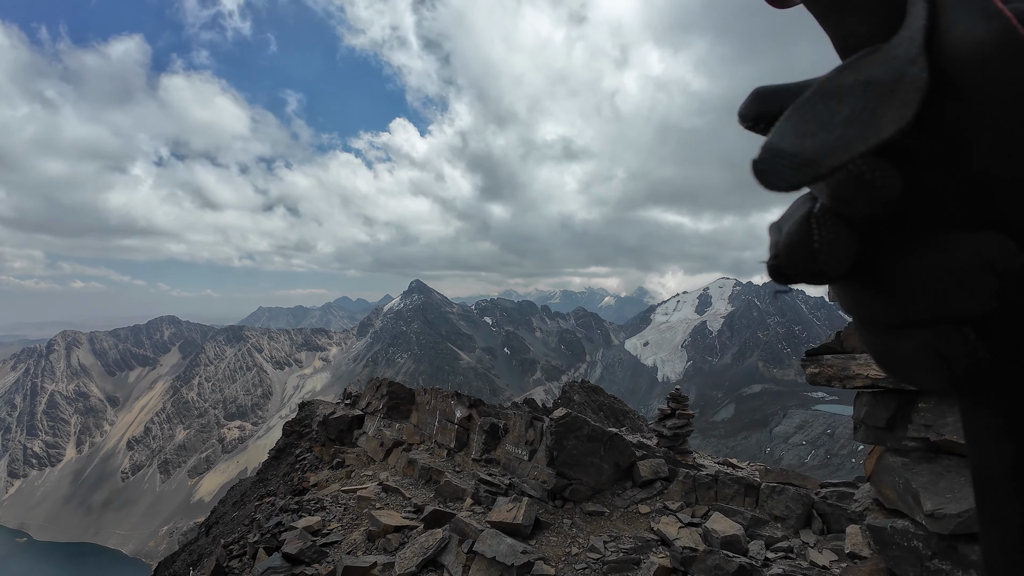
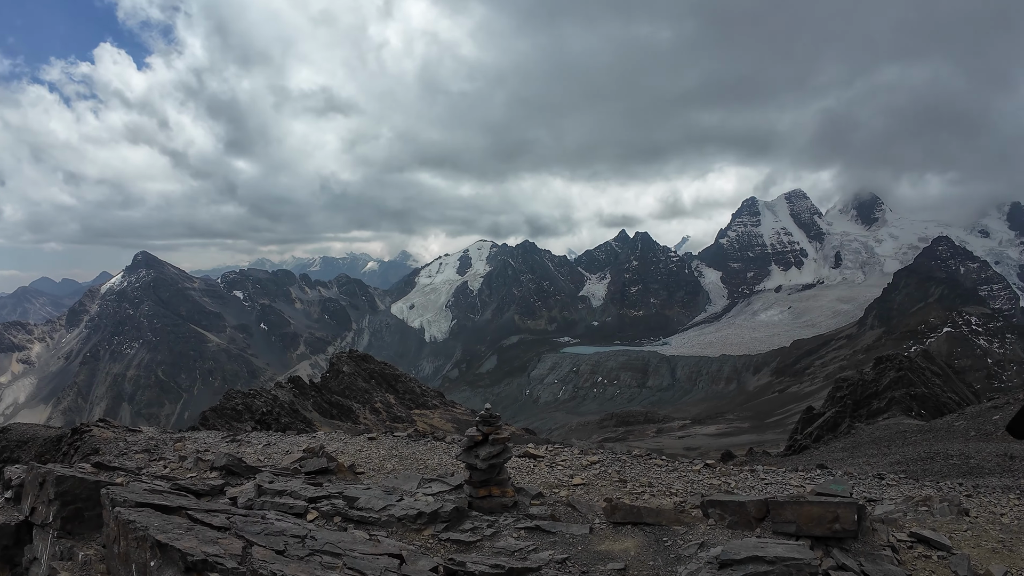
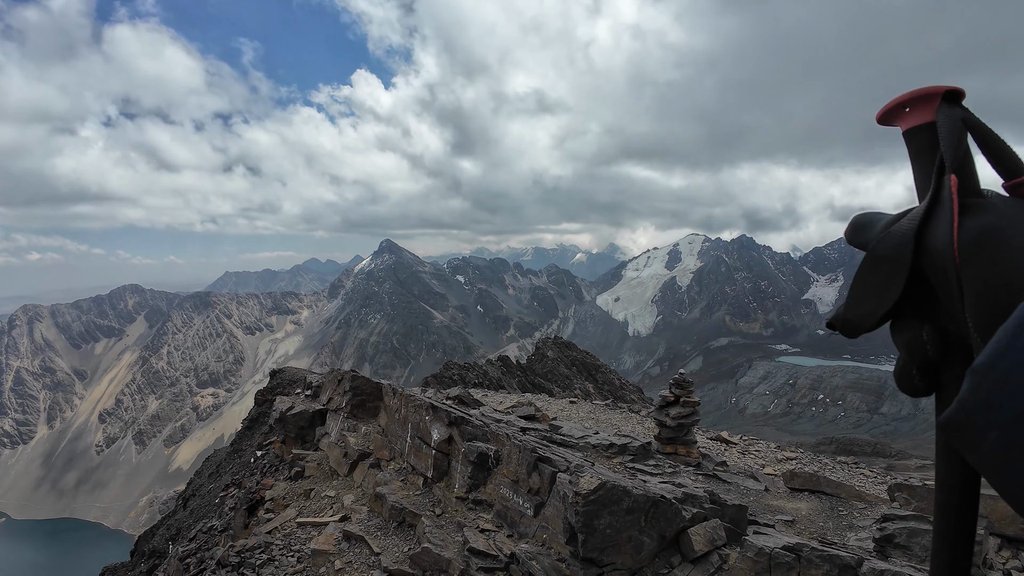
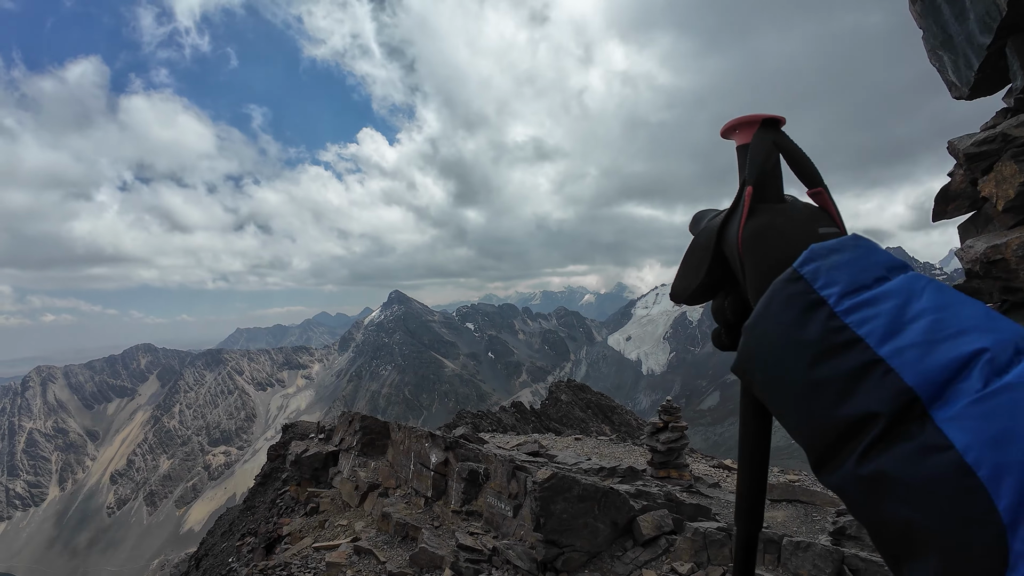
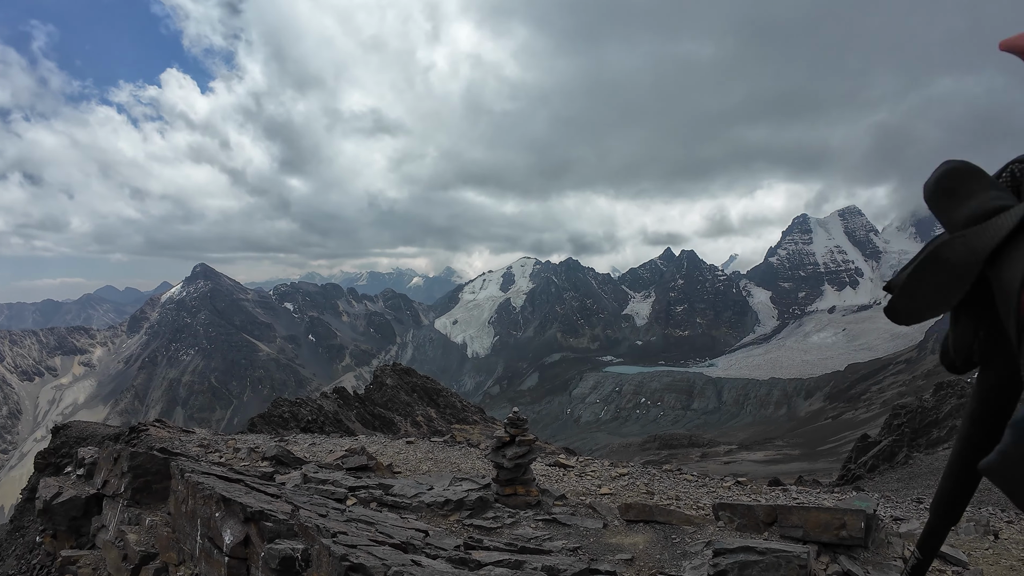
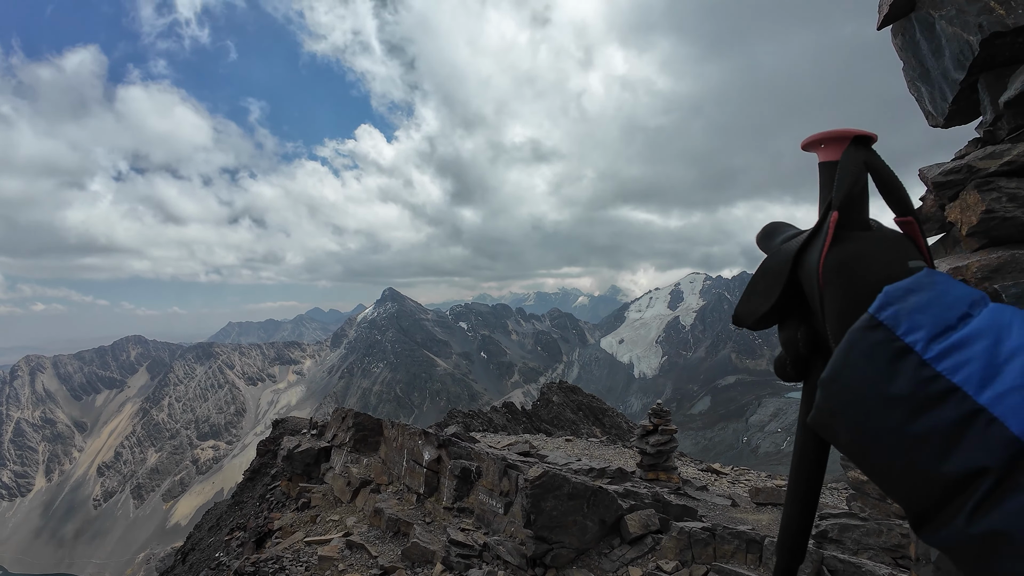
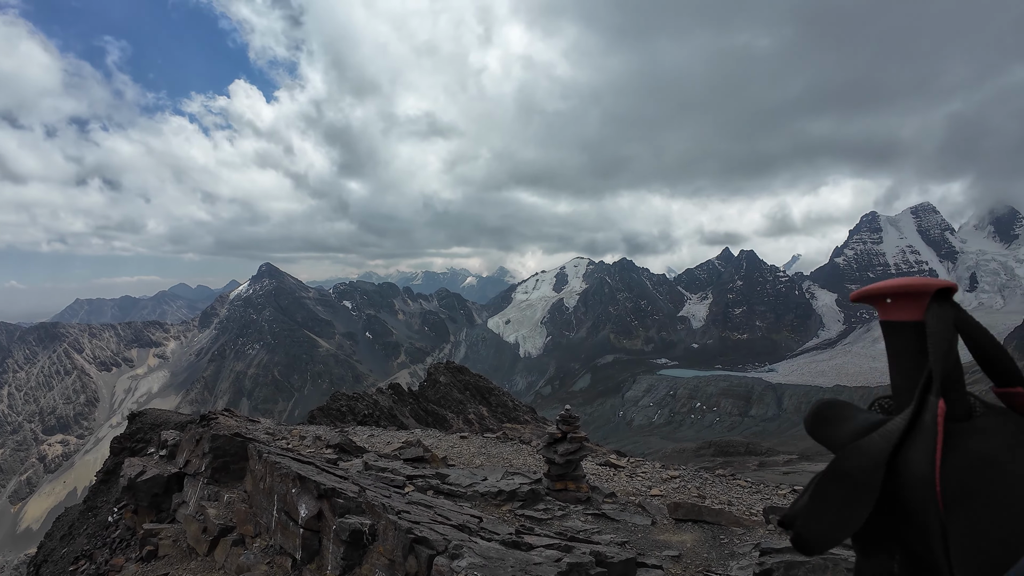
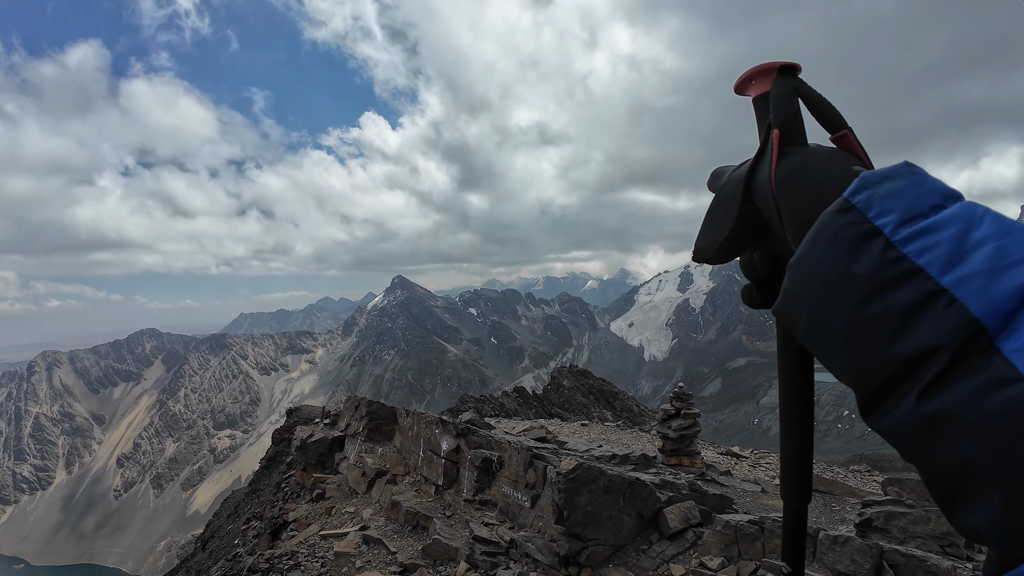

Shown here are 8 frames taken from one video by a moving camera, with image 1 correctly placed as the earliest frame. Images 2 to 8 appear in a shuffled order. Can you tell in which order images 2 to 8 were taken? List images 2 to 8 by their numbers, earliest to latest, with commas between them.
6, 4, 8, 3, 7, 5, 2
